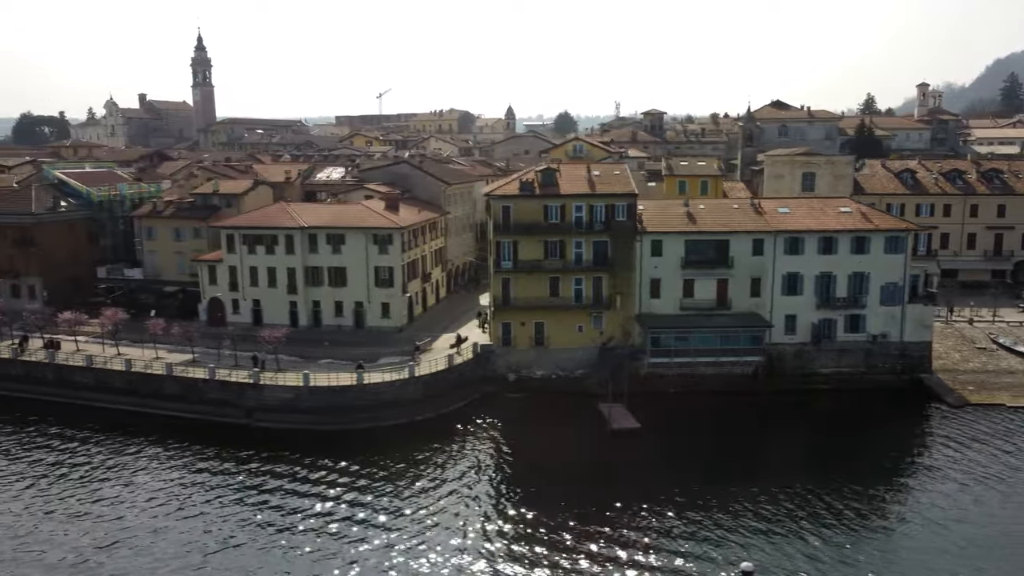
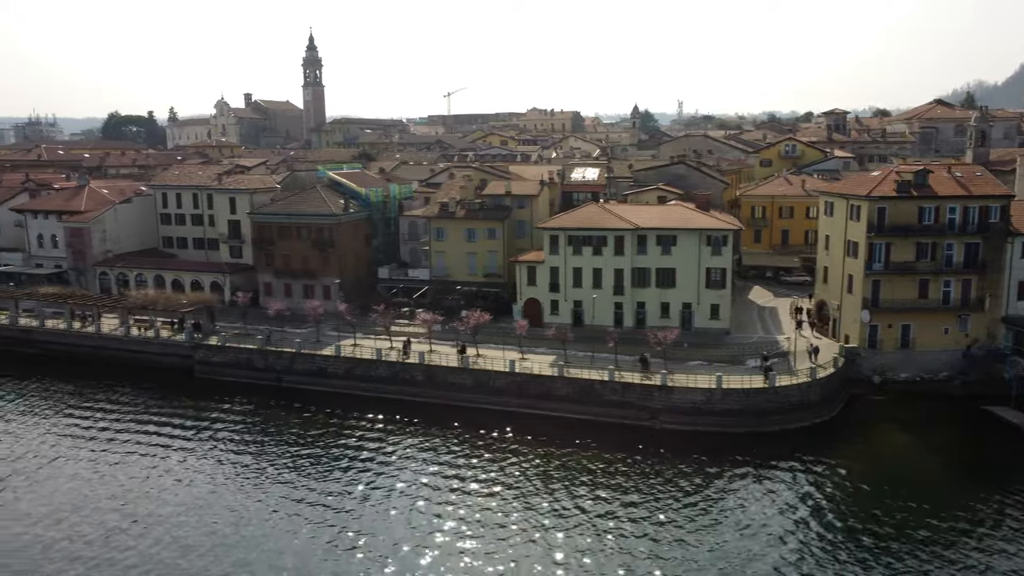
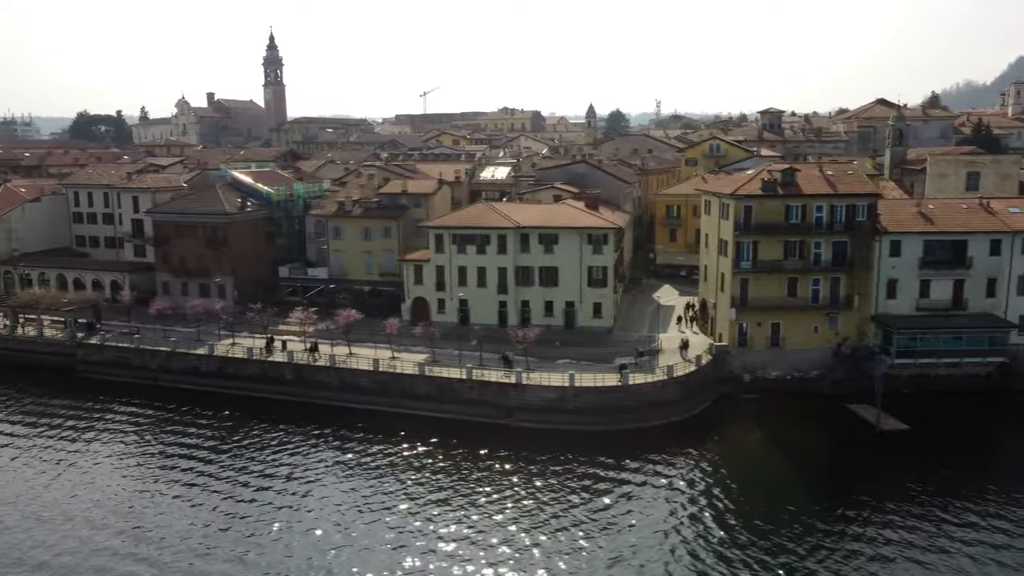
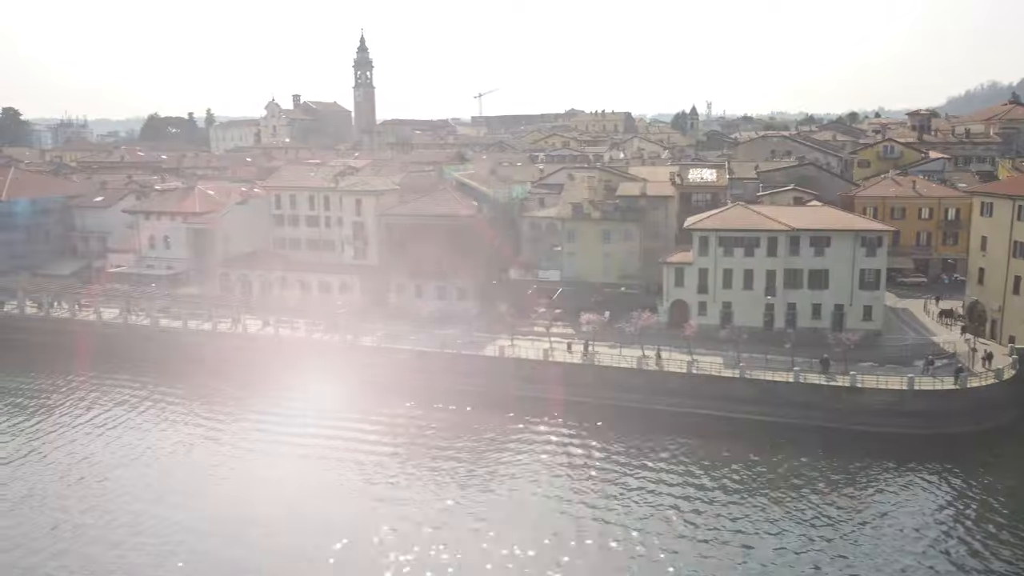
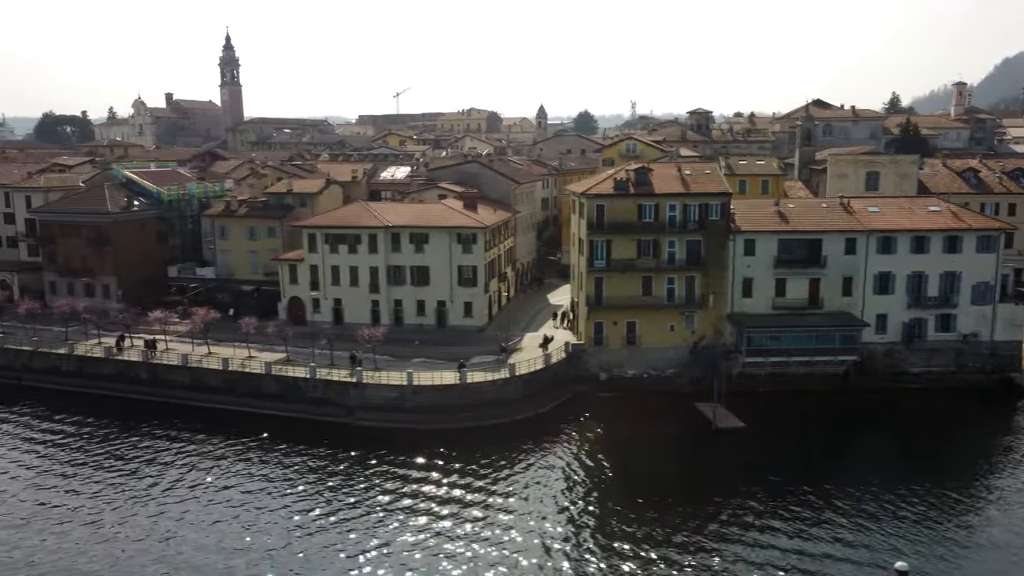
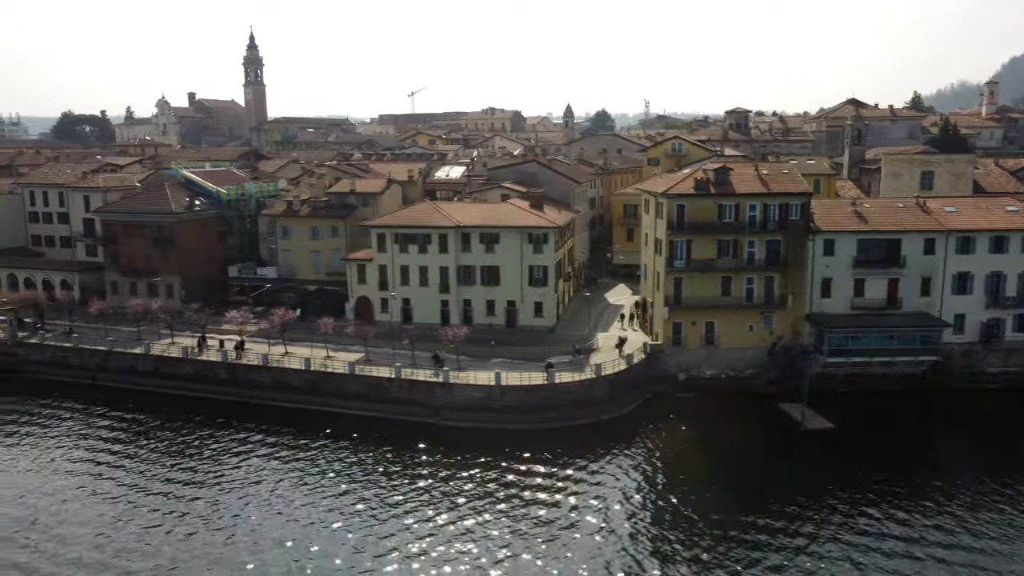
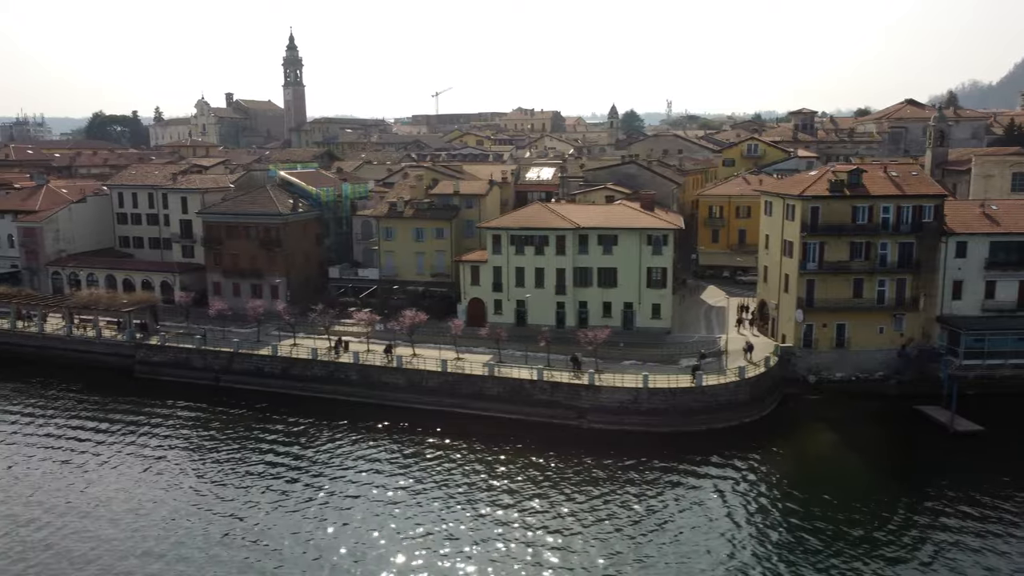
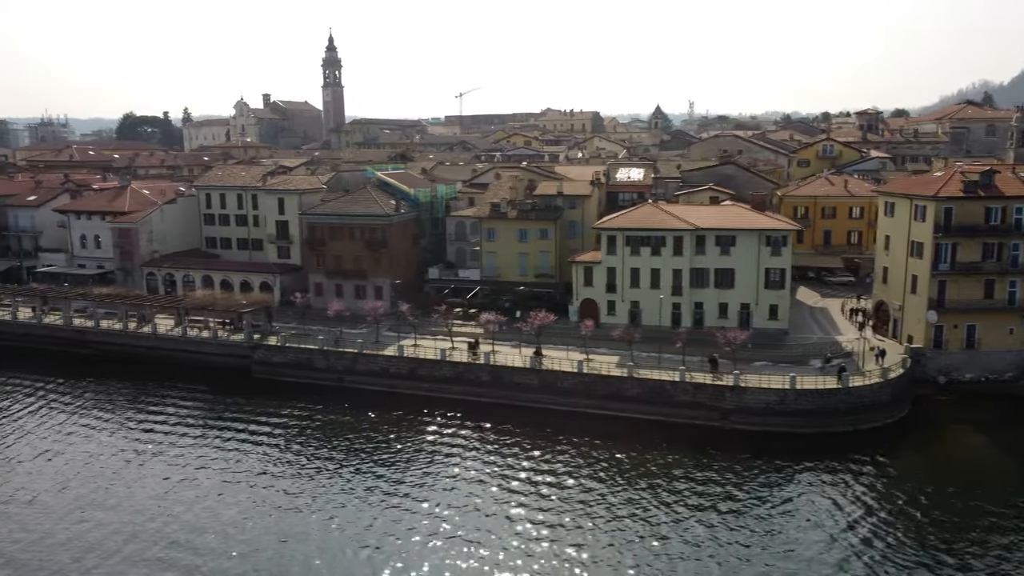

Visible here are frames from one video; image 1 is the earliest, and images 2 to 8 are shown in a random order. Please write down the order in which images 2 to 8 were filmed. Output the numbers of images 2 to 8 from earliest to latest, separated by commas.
5, 6, 3, 7, 2, 8, 4
